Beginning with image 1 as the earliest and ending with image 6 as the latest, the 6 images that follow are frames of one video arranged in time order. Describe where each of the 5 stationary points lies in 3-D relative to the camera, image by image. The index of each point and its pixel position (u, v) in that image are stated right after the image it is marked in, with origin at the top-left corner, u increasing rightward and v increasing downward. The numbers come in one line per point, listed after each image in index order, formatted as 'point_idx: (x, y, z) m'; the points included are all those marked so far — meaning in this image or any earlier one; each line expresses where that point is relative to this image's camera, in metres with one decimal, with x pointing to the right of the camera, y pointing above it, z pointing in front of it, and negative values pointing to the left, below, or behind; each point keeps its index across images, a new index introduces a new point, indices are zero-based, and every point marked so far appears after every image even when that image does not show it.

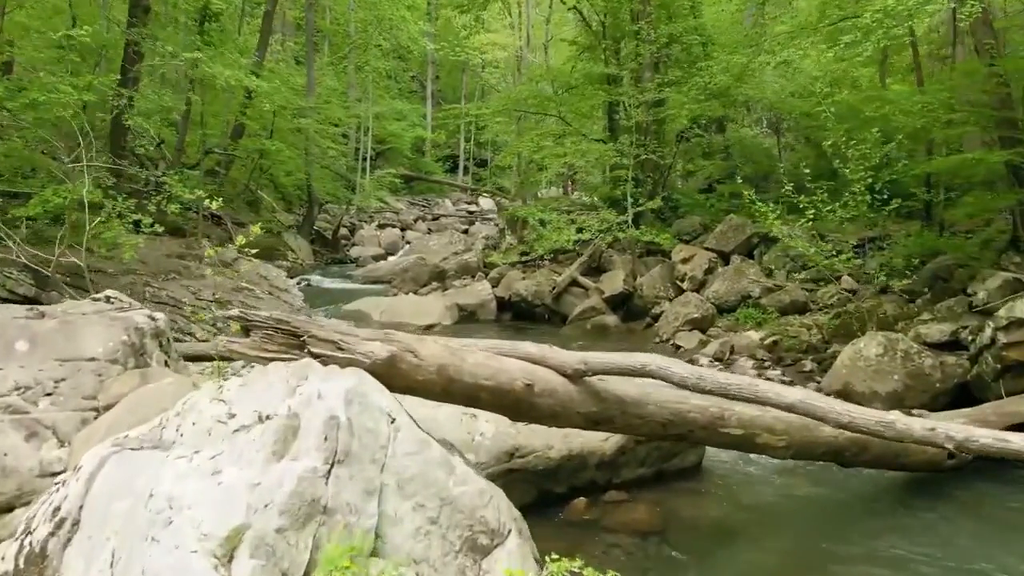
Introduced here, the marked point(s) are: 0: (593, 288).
0: (+1.1, 0.0, +14.1) m
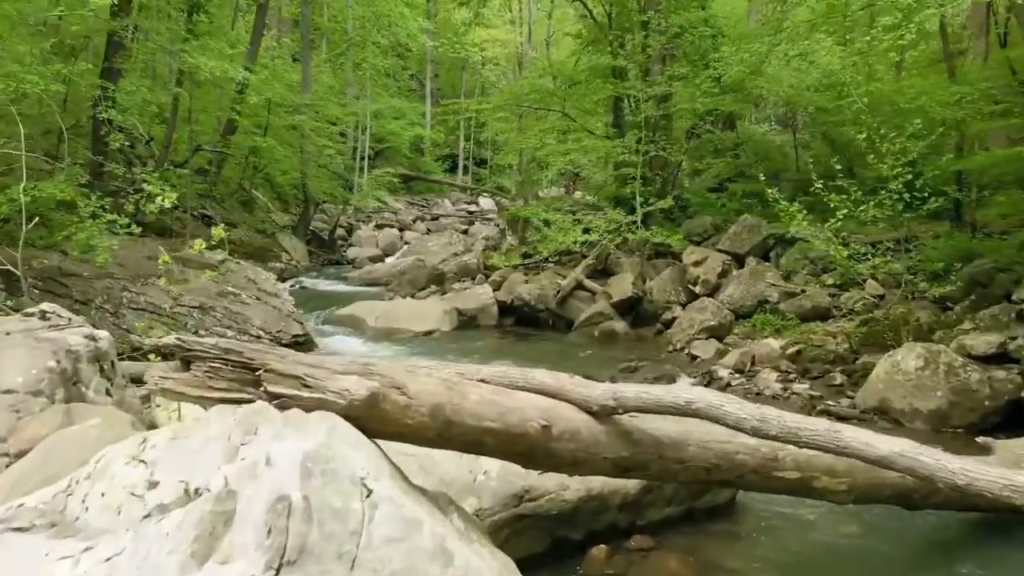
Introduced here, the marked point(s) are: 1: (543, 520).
0: (+1.1, -0.1, +13.4) m
1: (+0.1, -0.9, +4.1) m
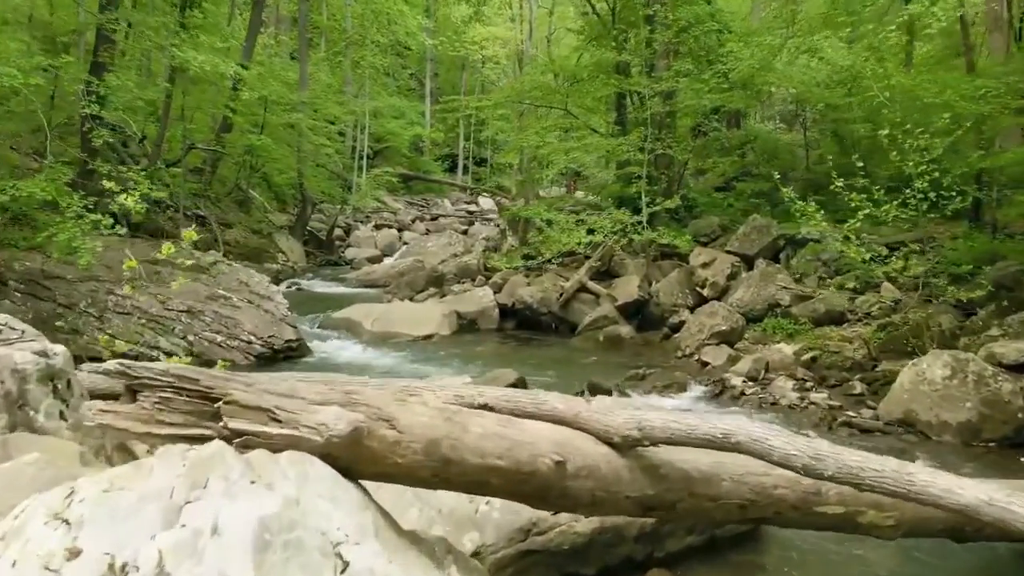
0: (+1.1, -0.1, +12.9) m
1: (+0.1, -0.9, +3.7) m
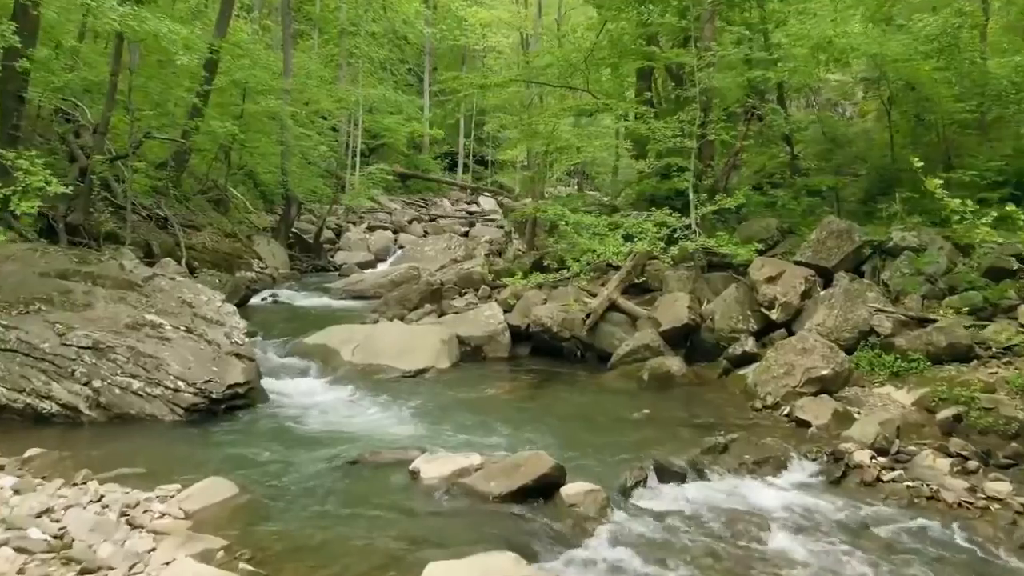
0: (+1.2, -0.3, +10.4) m
1: (+0.3, -1.1, +1.1) m
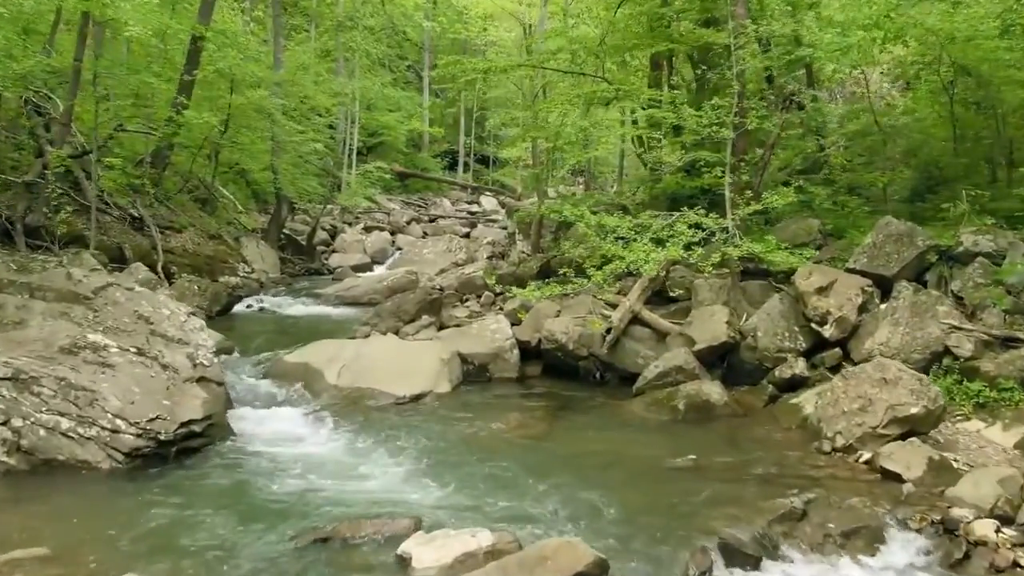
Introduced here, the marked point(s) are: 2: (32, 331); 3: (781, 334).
0: (+1.3, -0.4, +9.0) m
1: (+0.4, -1.2, -0.2) m
2: (-3.0, -0.2, +6.8) m
3: (+2.1, -0.3, +8.3) m
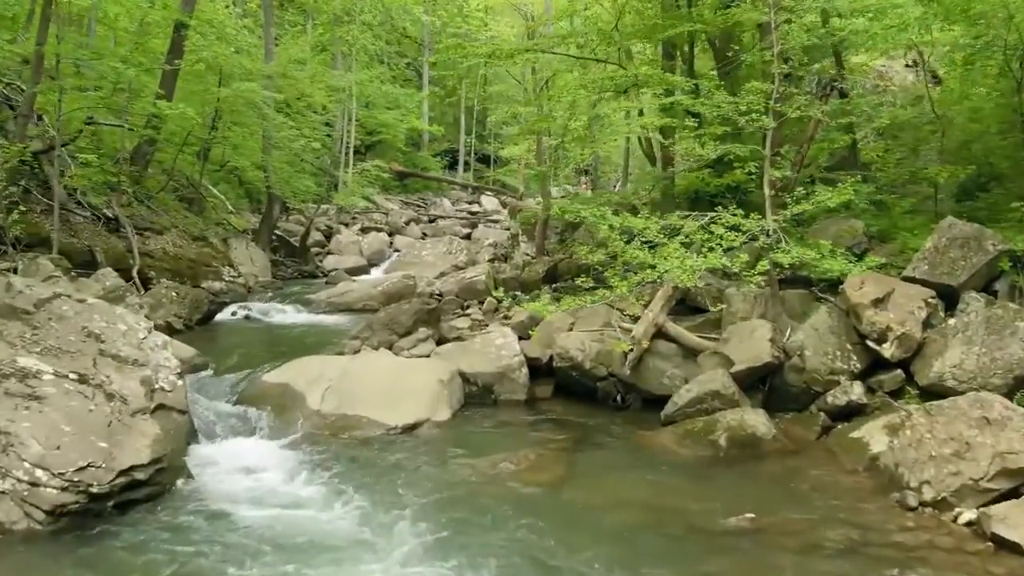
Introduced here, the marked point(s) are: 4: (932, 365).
0: (+1.4, -0.4, +7.9) m
1: (+0.4, -1.3, -1.3) m
2: (-2.9, -0.3, +5.7) m
3: (+2.1, -0.4, +7.2) m
4: (+2.6, -0.5, +6.8) m
